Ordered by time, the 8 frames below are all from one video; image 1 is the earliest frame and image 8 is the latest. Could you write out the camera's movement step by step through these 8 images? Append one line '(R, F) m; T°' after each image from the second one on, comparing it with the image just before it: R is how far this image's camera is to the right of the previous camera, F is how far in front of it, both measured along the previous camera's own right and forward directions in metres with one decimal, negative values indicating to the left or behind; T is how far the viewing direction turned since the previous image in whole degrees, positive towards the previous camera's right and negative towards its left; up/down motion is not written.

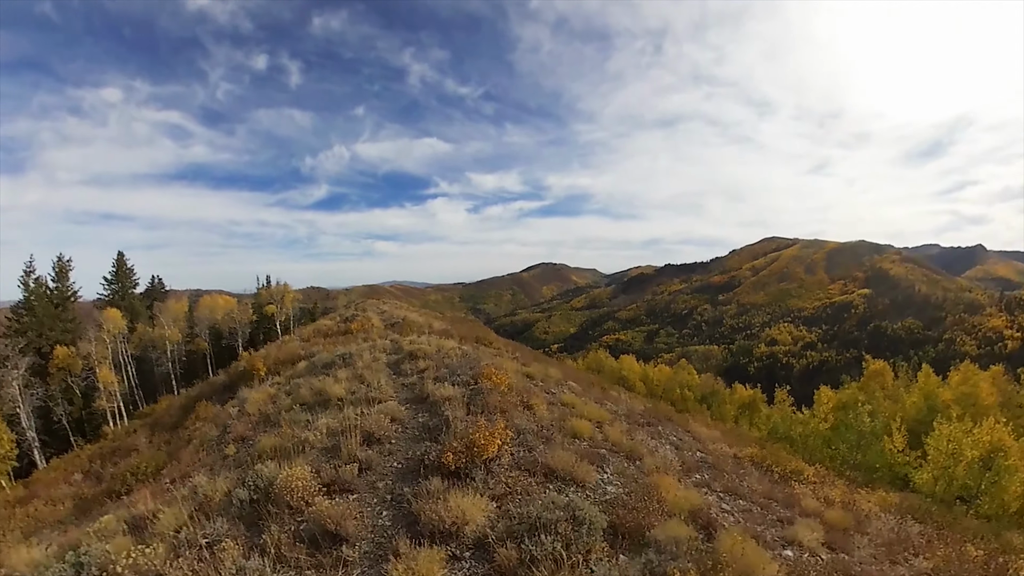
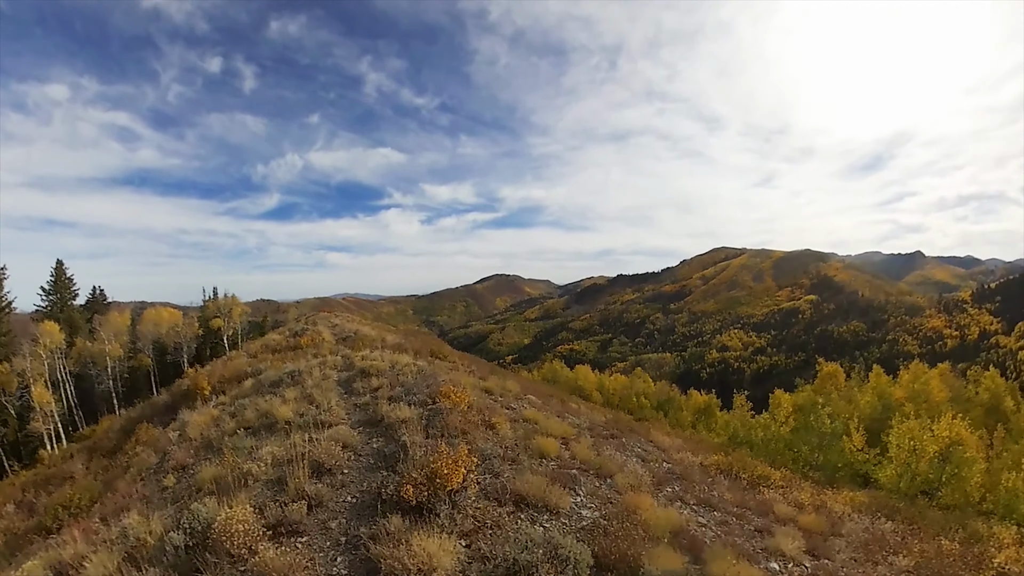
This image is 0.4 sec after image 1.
(0.0, +0.2) m; +4°
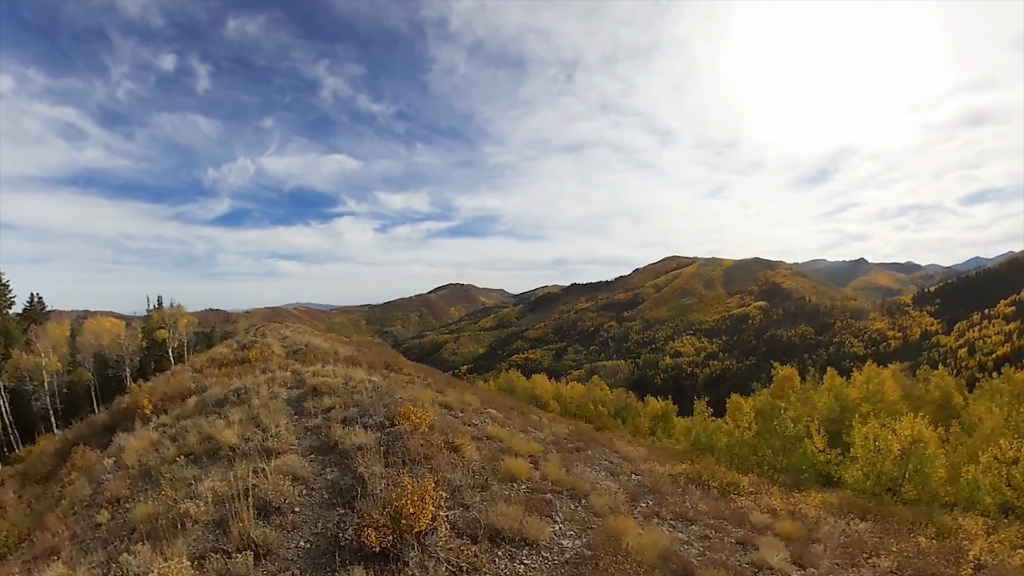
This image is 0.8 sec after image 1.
(-0.3, +0.4) m; +4°
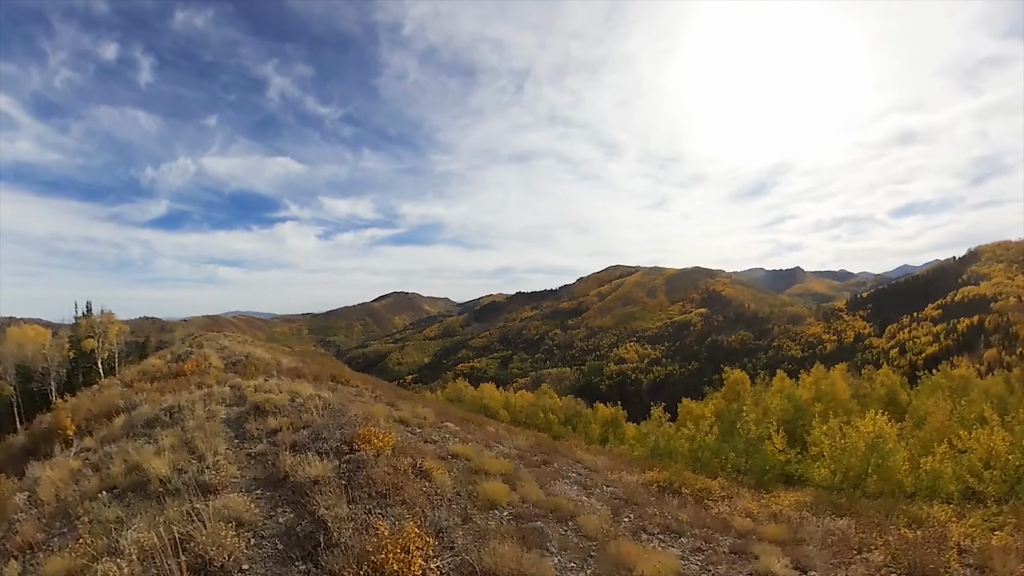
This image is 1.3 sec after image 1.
(-0.7, +0.7) m; +5°
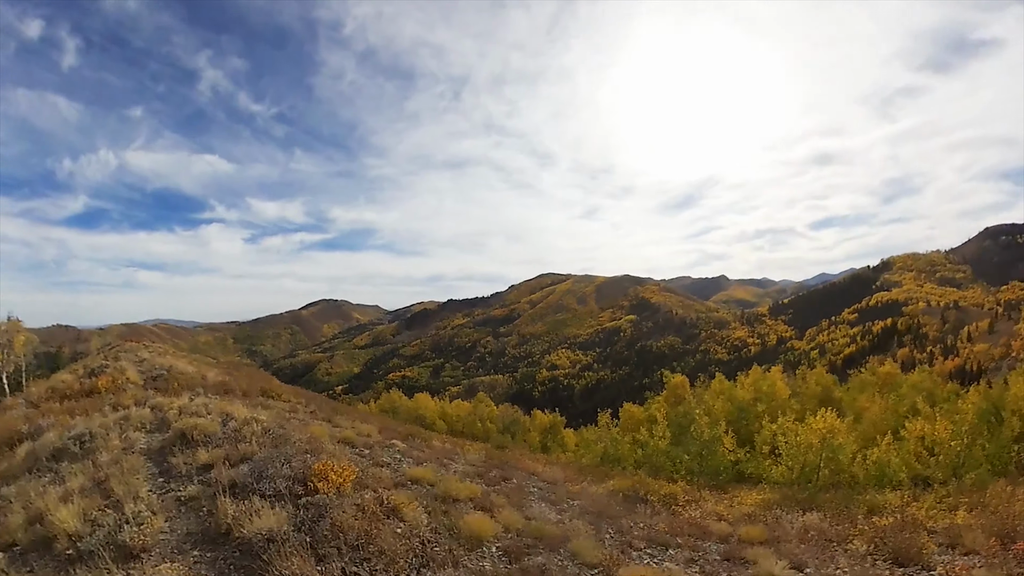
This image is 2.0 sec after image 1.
(-0.9, +0.6) m; +6°
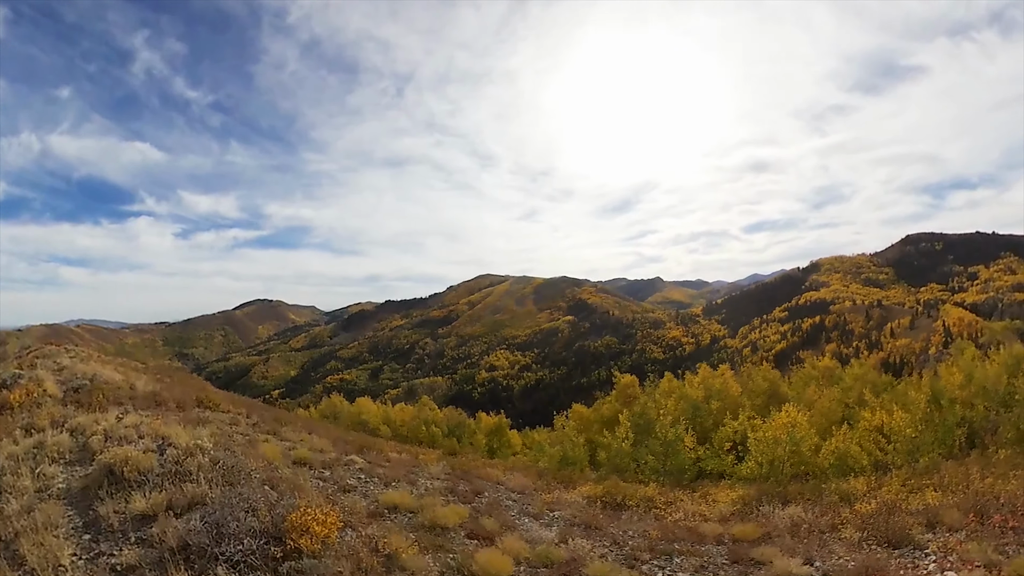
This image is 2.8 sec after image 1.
(-1.0, +0.7) m; +6°
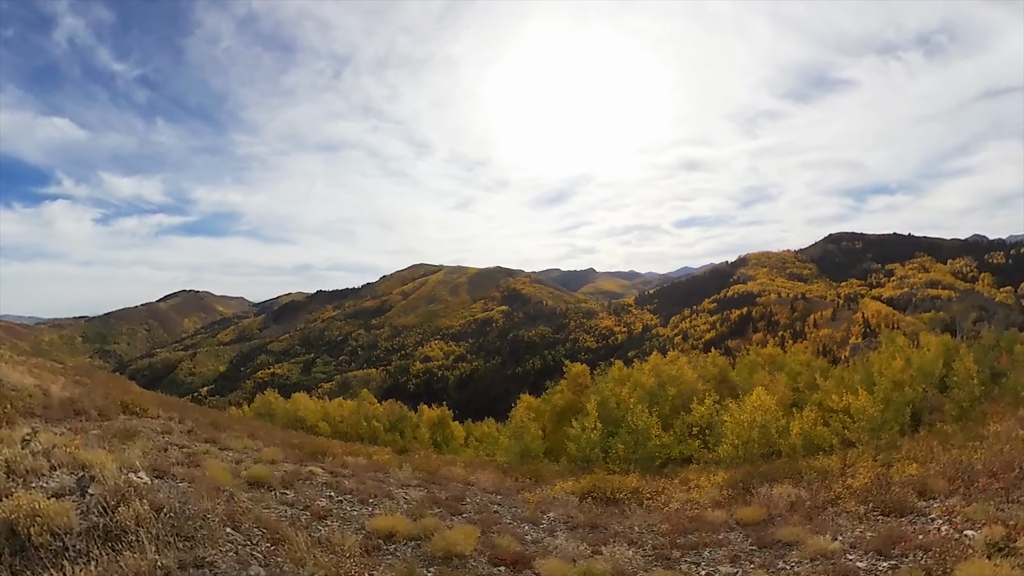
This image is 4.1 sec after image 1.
(-1.7, +1.1) m; +7°
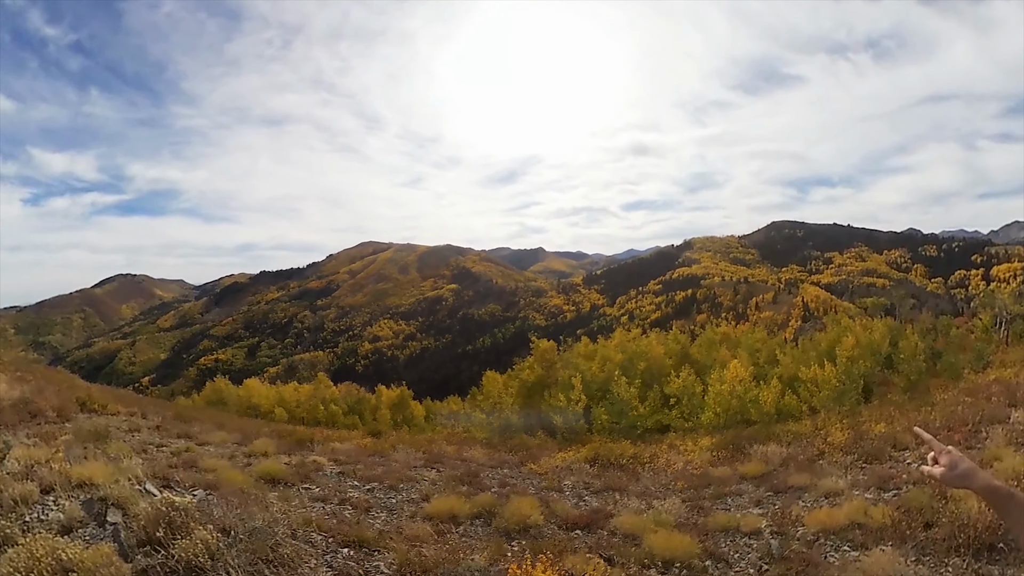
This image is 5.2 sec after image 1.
(-1.8, +0.9) m; +6°
